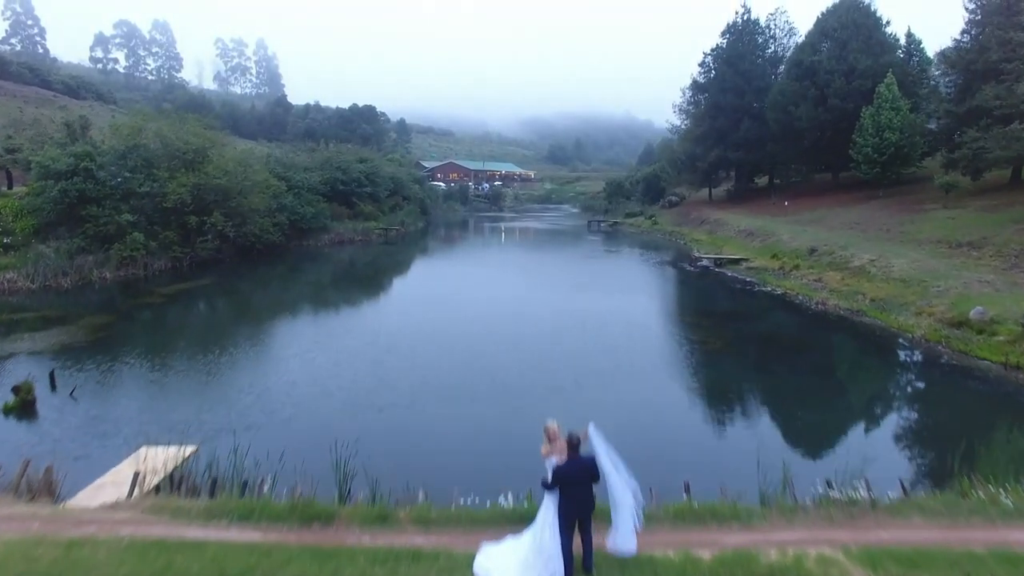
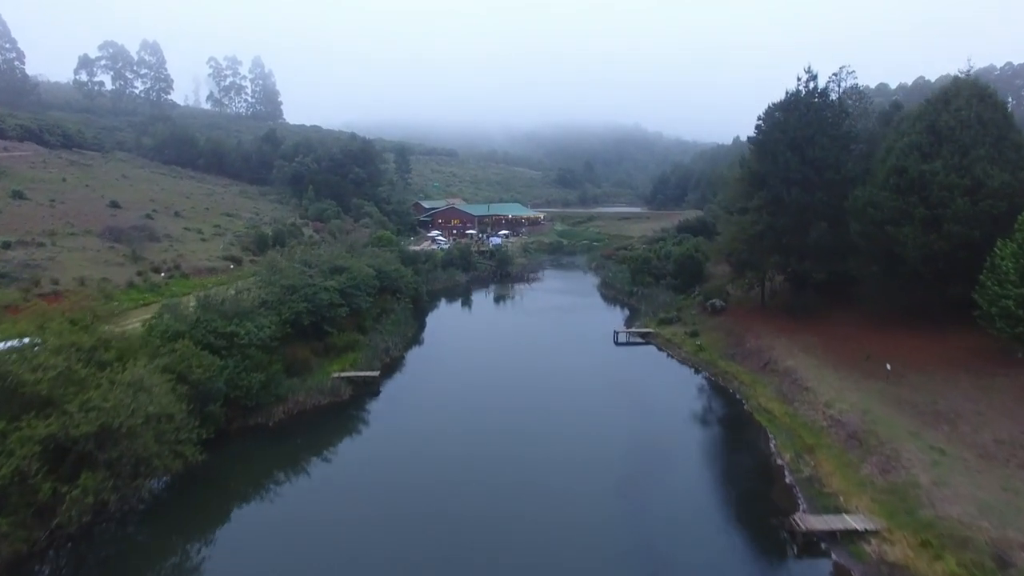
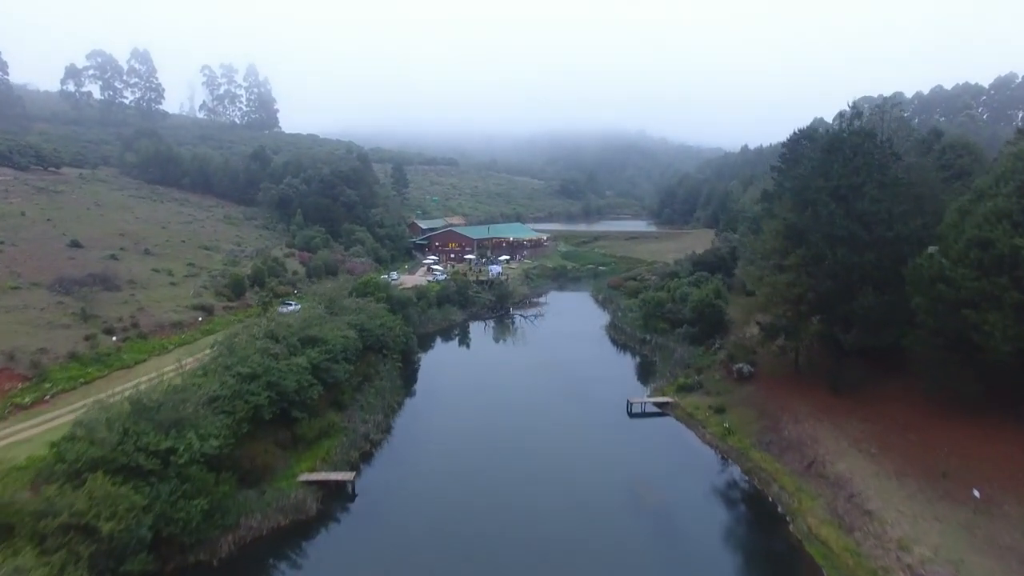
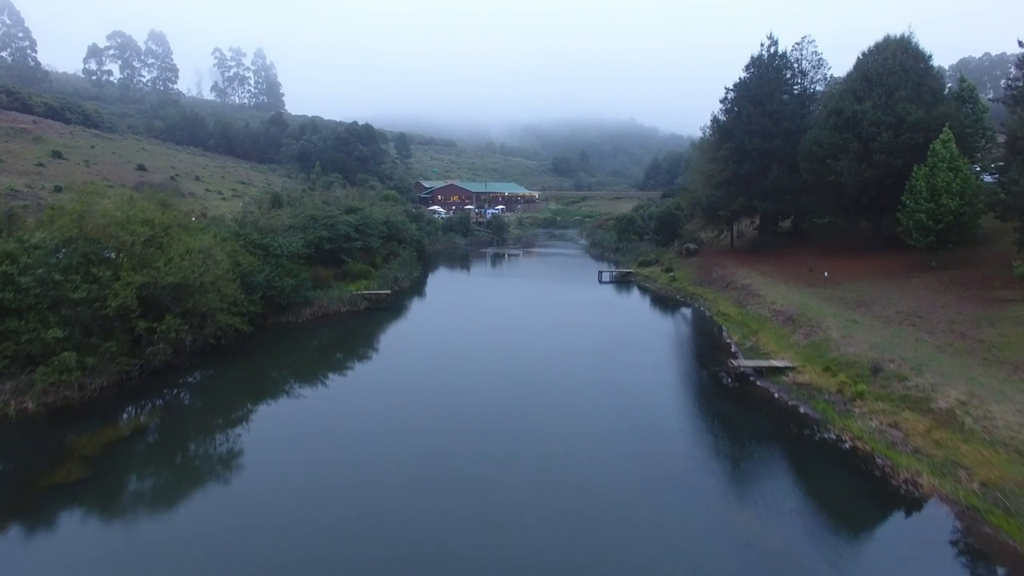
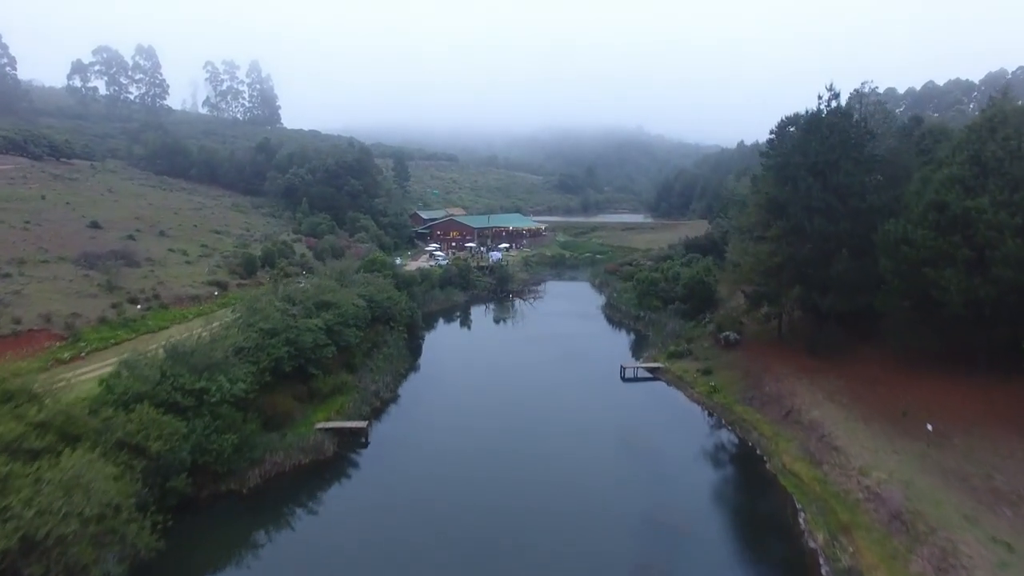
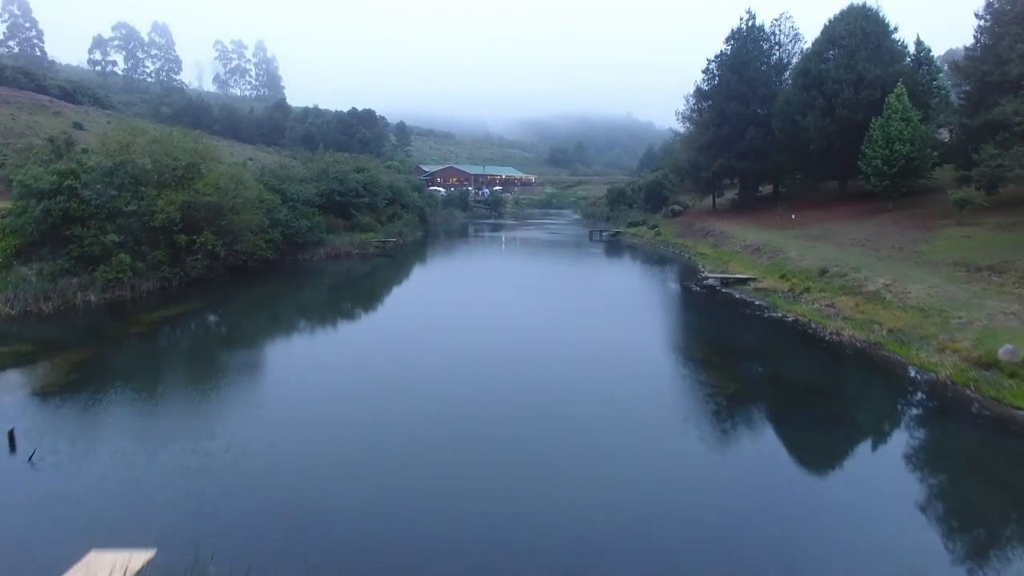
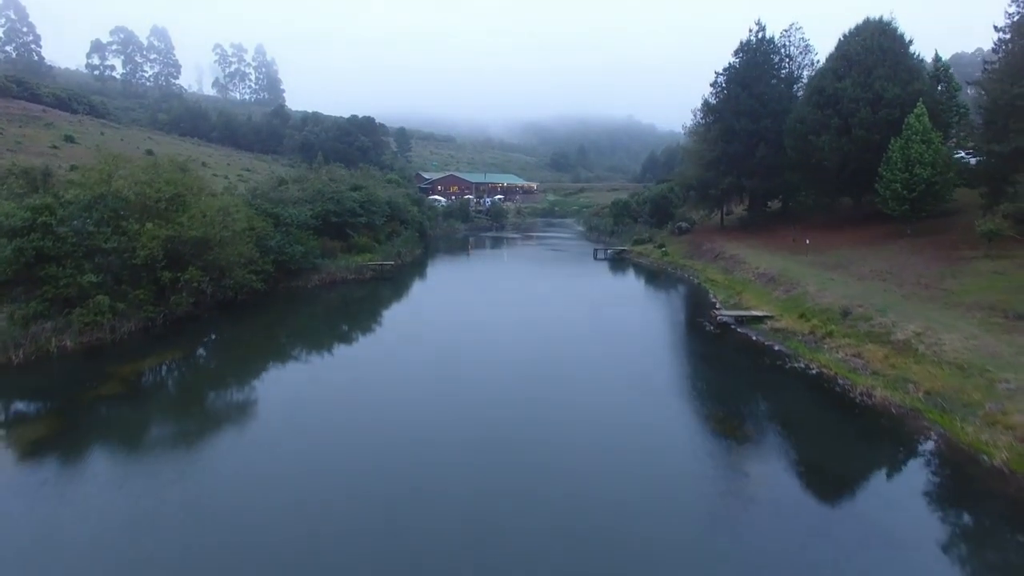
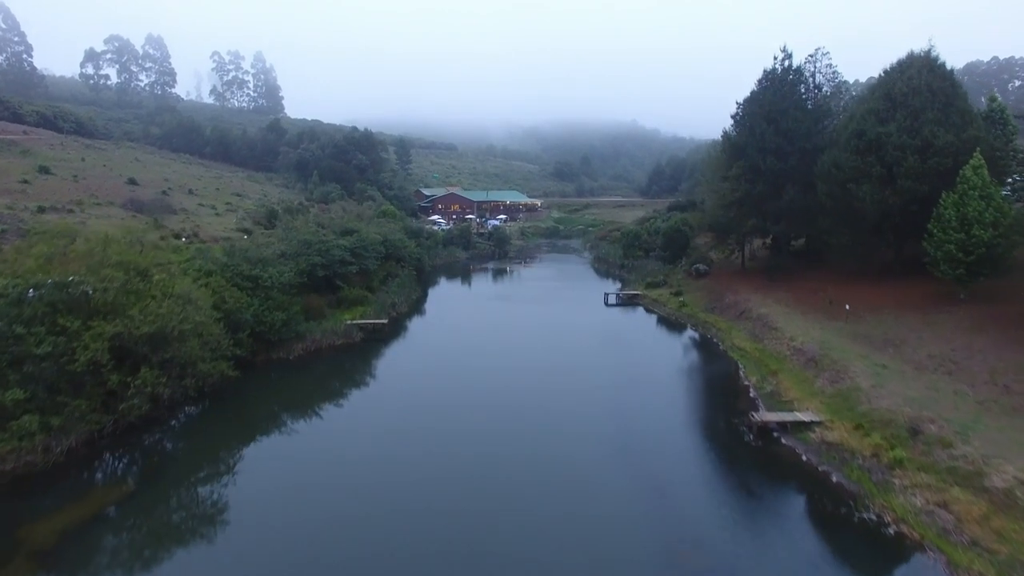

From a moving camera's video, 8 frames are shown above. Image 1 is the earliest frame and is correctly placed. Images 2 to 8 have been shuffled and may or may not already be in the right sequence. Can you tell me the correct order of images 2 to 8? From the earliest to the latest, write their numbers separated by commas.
6, 7, 4, 8, 2, 5, 3
